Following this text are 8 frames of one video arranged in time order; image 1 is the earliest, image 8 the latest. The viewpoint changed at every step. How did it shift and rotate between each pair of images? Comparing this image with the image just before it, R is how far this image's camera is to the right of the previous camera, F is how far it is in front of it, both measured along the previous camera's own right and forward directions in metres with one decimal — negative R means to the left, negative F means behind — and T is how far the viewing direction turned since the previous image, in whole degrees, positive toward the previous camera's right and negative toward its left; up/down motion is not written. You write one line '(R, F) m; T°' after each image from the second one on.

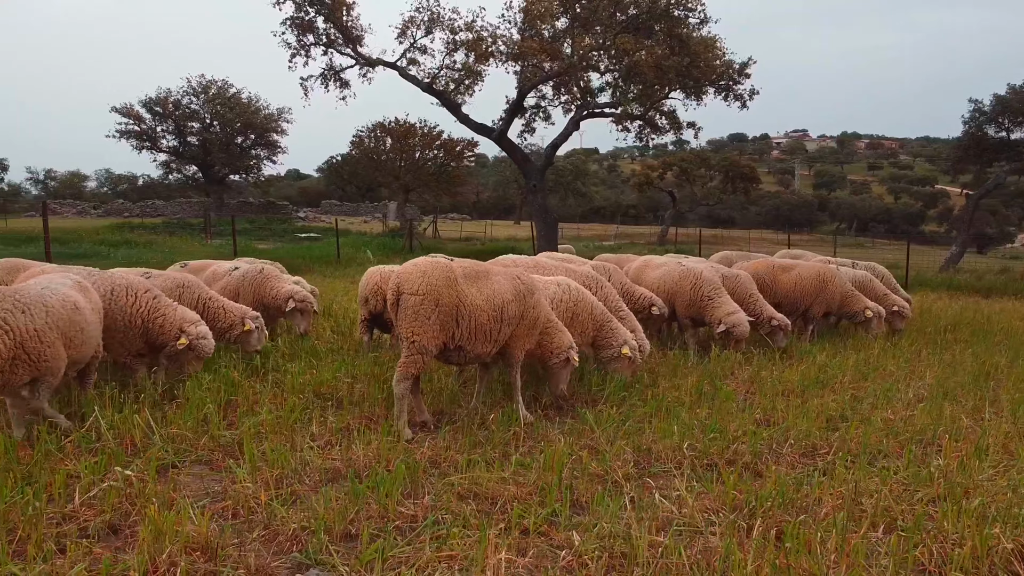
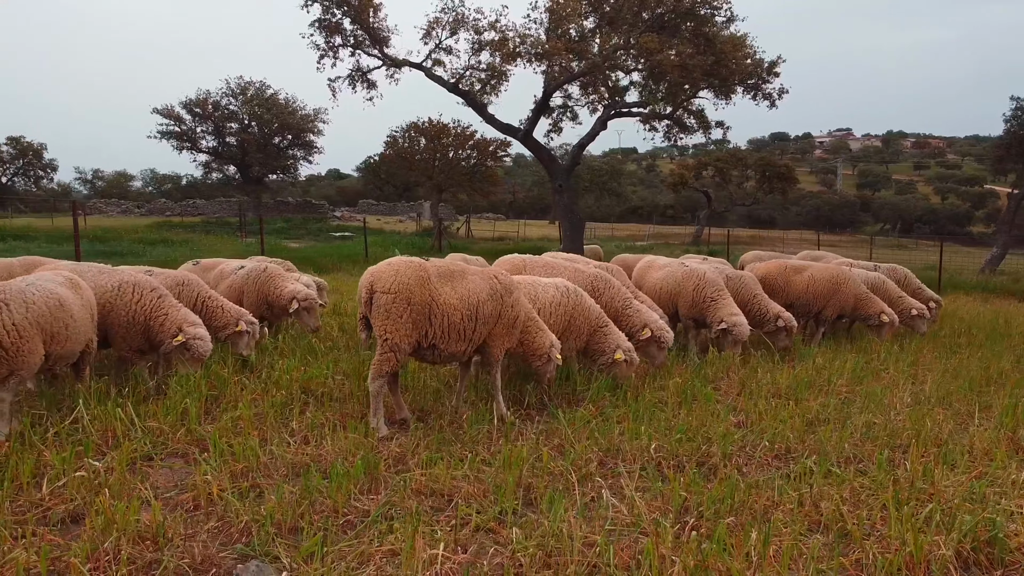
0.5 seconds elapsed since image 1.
(+0.4, 0.0) m; -3°
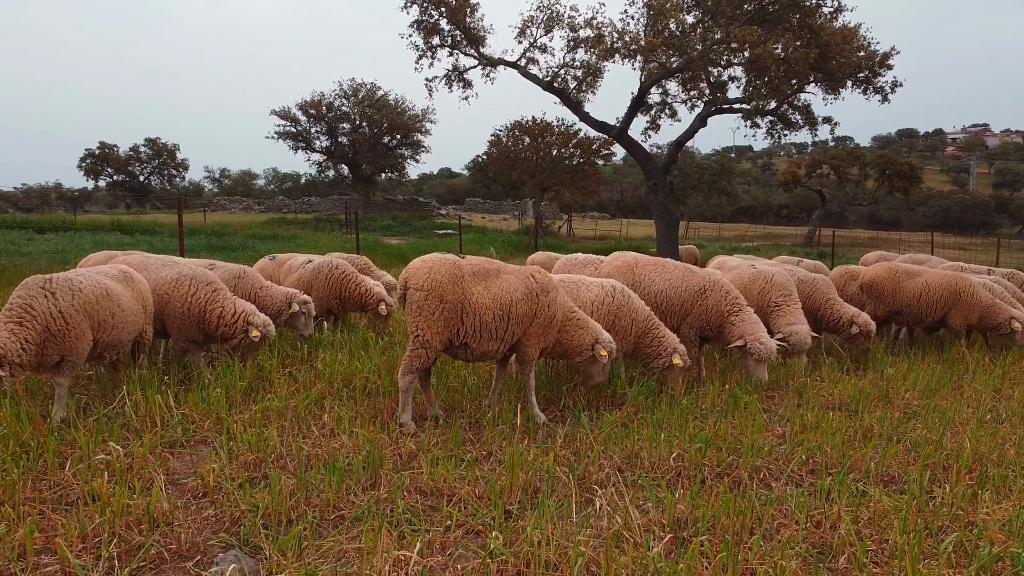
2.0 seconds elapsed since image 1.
(+0.4, +0.1) m; -8°
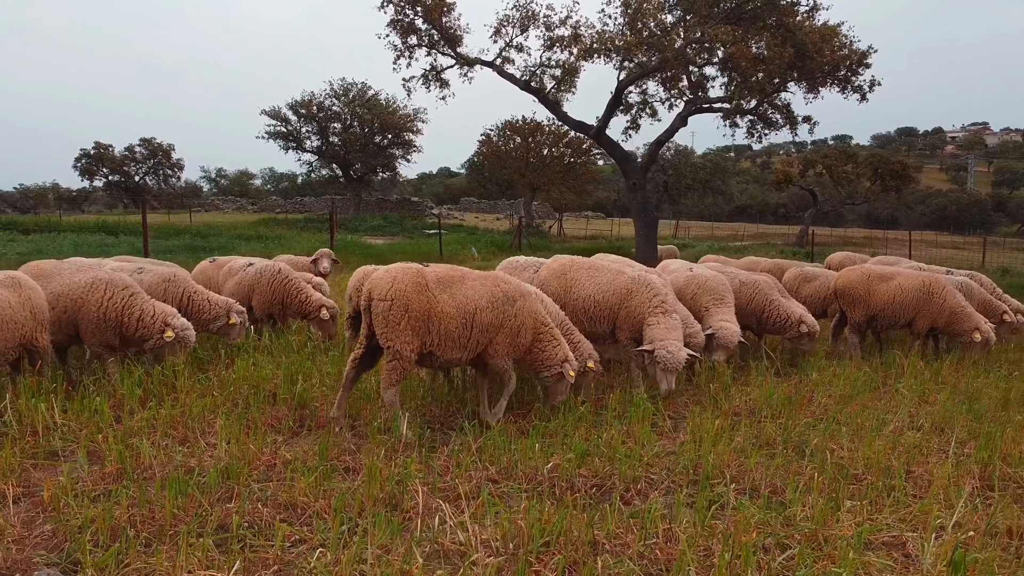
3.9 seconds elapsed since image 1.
(+0.6, +0.1) m; 0°
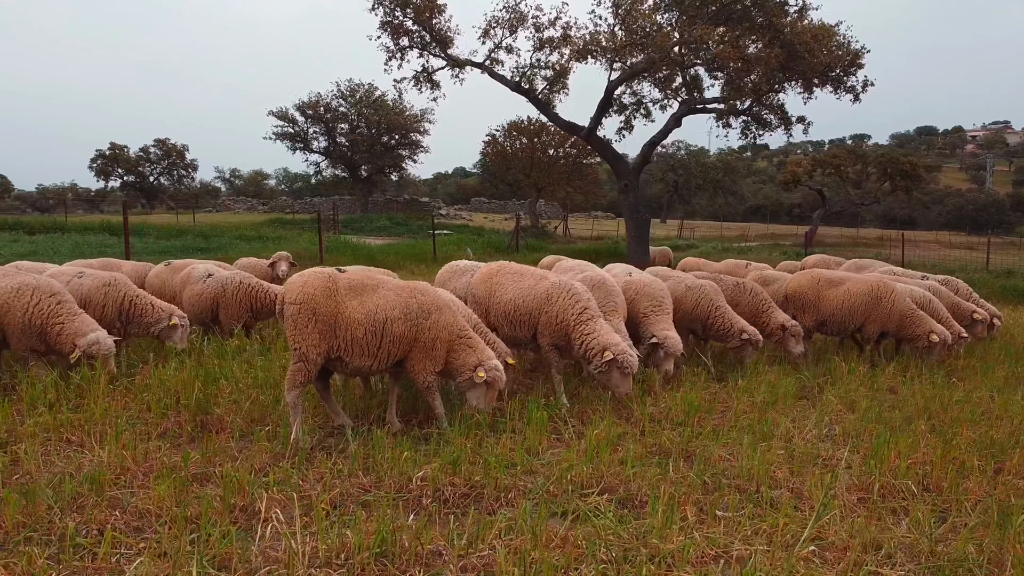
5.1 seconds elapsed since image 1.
(+0.7, 0.0) m; -1°
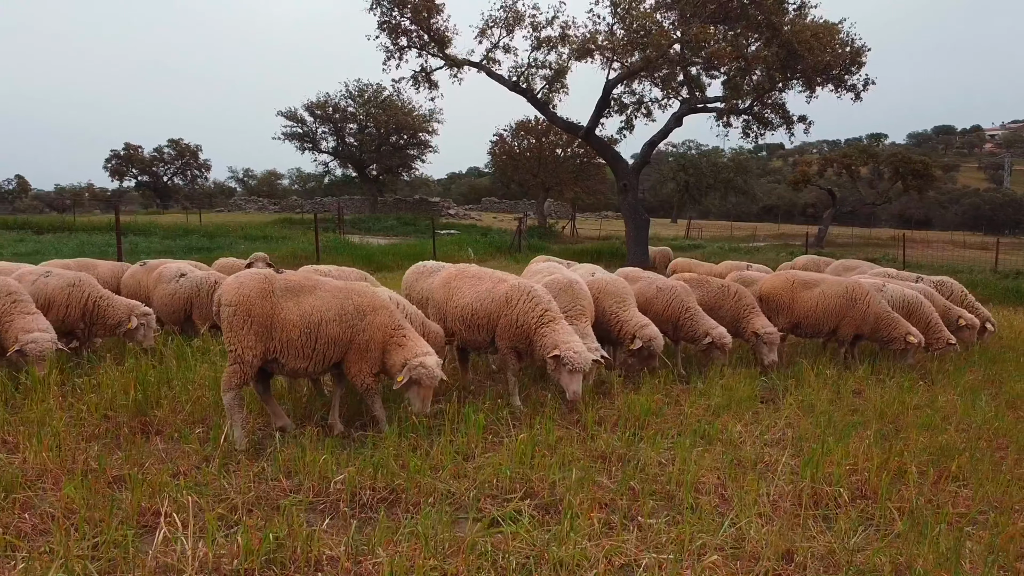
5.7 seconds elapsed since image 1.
(+0.4, +0.1) m; -1°
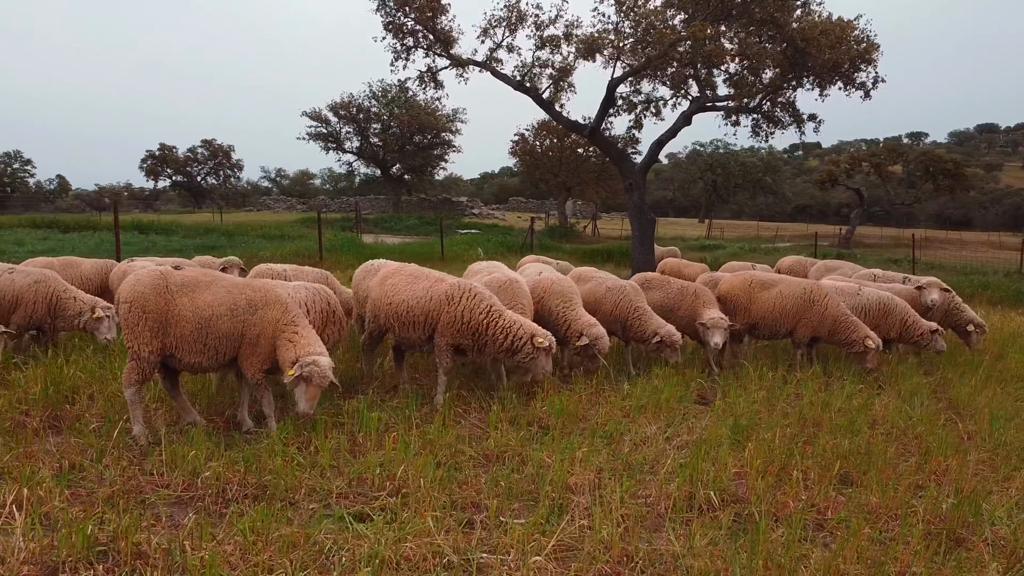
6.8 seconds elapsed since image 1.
(+0.8, 0.0) m; -2°
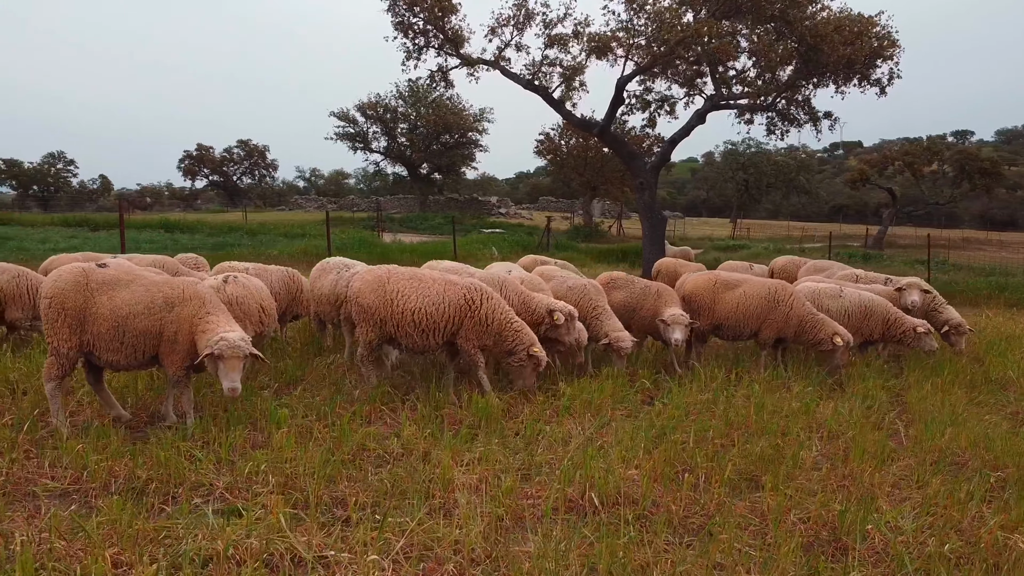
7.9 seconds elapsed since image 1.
(+0.7, +0.1) m; -3°
